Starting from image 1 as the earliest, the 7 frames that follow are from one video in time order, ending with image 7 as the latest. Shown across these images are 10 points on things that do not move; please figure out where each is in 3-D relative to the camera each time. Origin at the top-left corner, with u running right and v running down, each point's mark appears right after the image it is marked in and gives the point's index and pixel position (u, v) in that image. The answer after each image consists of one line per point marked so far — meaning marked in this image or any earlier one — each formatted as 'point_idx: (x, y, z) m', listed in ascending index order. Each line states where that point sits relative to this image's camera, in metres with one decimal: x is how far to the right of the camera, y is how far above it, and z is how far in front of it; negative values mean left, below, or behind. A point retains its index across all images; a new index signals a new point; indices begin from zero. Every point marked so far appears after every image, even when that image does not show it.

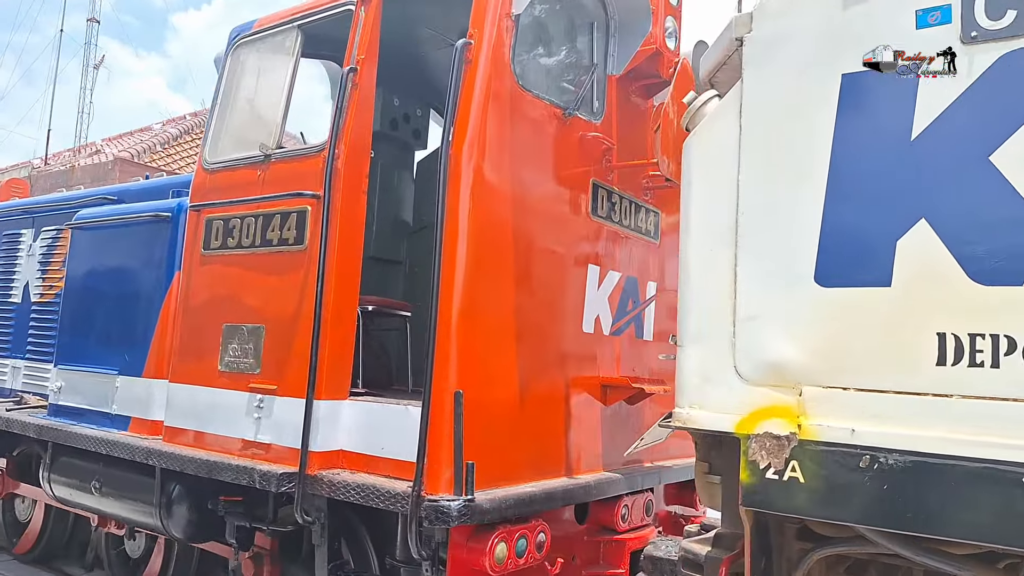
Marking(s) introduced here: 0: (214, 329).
0: (-1.7, -0.2, +3.7) m
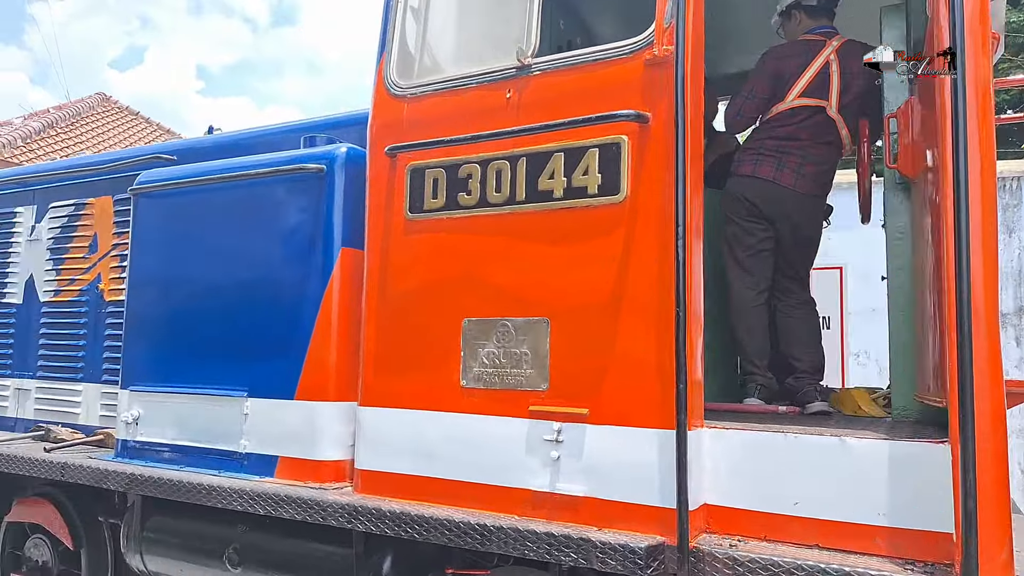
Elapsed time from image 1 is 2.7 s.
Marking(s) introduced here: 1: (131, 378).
0: (-0.3, -0.2, +2.5) m
1: (-1.9, -0.5, +3.3) m
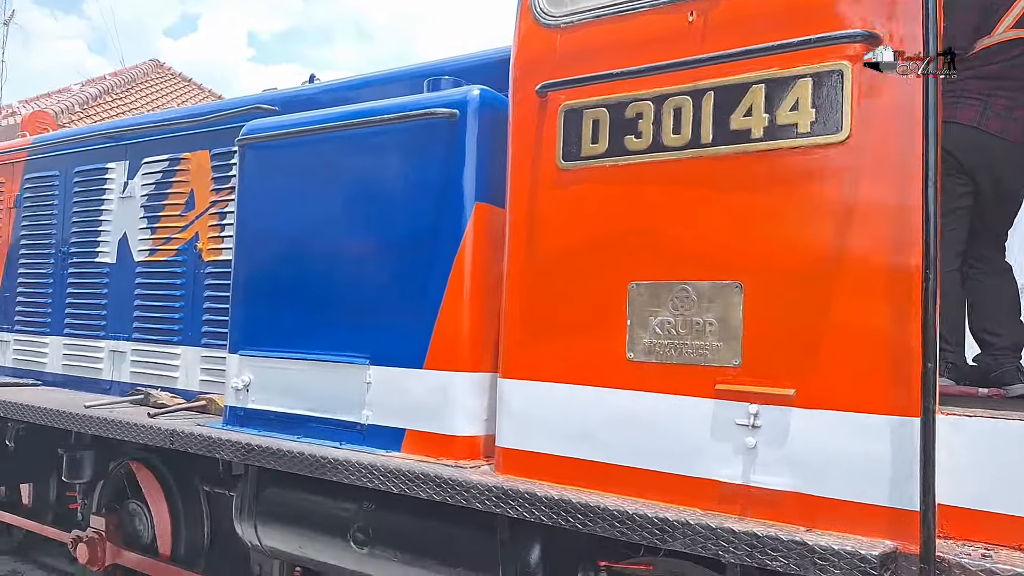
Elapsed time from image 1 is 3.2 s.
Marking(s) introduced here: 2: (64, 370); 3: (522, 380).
0: (+0.3, 0.0, +2.2) m
1: (-1.3, -0.3, +3.1) m
2: (-3.1, -0.6, +4.4) m
3: (0.0, -0.3, +2.3) m
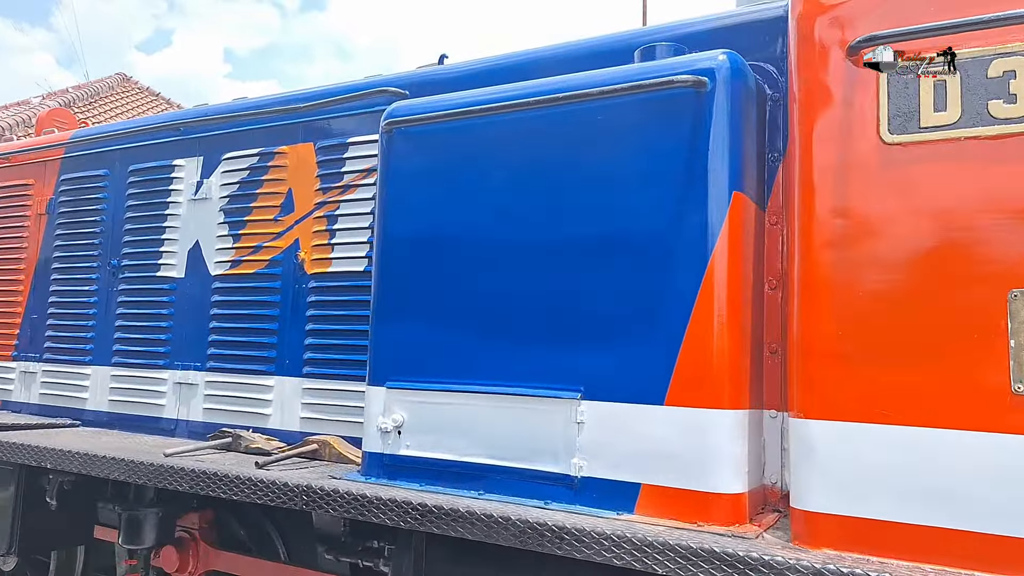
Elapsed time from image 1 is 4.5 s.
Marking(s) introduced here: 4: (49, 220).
0: (+1.2, 0.0, +1.7) m
1: (-0.5, -0.3, +2.5) m
2: (-2.3, -0.7, +3.7) m
3: (+0.9, -0.4, +1.8) m
4: (-3.0, +0.4, +4.2) m
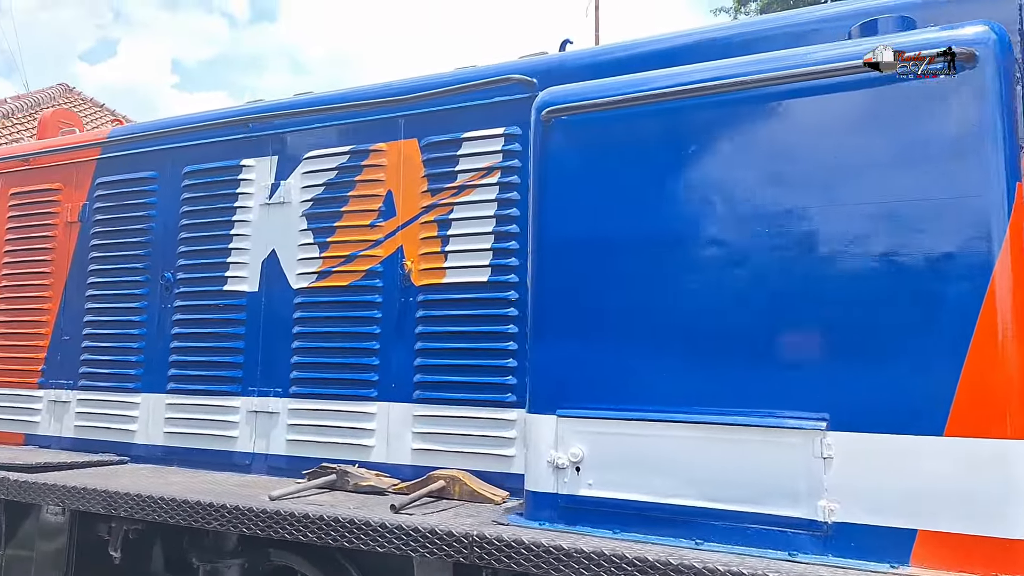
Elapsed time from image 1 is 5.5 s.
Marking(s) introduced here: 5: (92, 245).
0: (+1.8, -0.1, +1.4) m
1: (+0.1, -0.4, +2.1) m
2: (-1.8, -0.8, +3.3) m
3: (+1.5, -0.4, +1.5) m
4: (-2.5, +0.3, +3.7) m
5: (-2.4, +0.2, +3.7) m
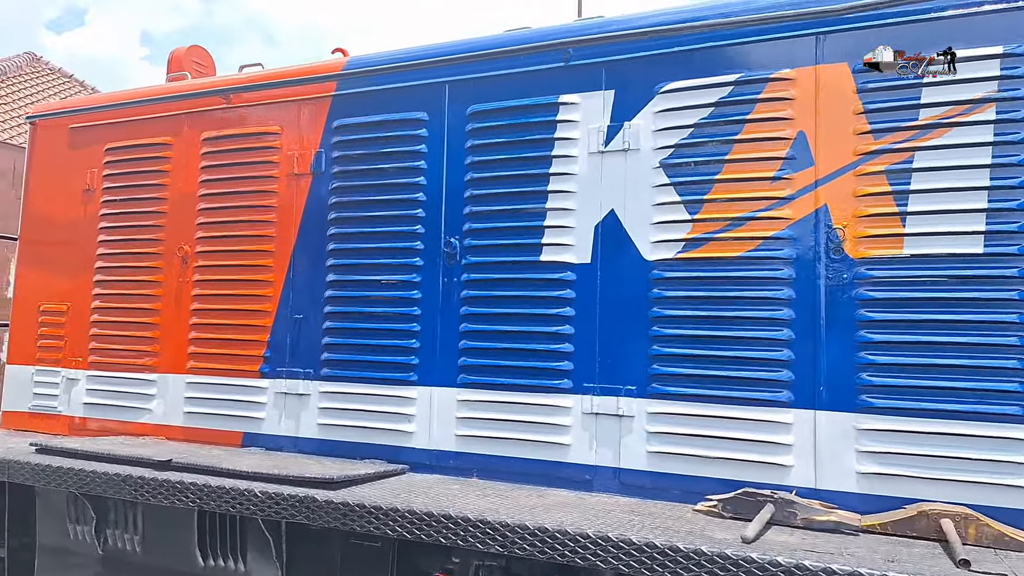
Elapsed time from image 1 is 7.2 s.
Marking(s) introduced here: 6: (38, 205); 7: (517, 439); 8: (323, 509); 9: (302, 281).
0: (+3.4, 0.0, +0.8) m
1: (+1.7, -0.3, +1.5) m
2: (-0.2, -0.6, +2.6) m
3: (+3.1, -0.4, +0.9) m
4: (-0.9, +0.5, +3.0) m
5: (-0.8, +0.4, +3.0) m
6: (-2.7, +0.5, +3.7) m
7: (0.0, -0.6, +2.5) m
8: (-0.7, -0.8, +2.2) m
9: (-1.0, 0.0, +3.0) m
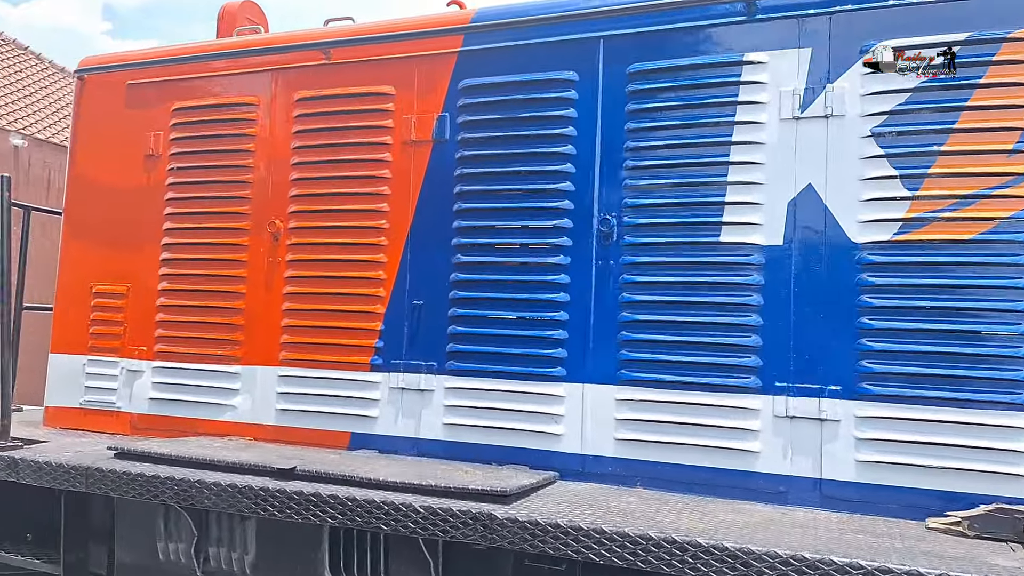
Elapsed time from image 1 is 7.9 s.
0: (+4.1, -0.1, +0.7) m
1: (+2.4, -0.3, +1.3) m
2: (+0.4, -0.6, +2.3) m
3: (+3.8, -0.4, +0.7) m
4: (-0.3, +0.6, +2.6) m
5: (-0.2, +0.5, +2.6) m
6: (-2.1, +0.6, +3.3) m
7: (+0.6, -0.5, +2.2) m
8: (0.0, -0.7, +1.9) m
9: (-0.4, +0.1, +2.6) m
